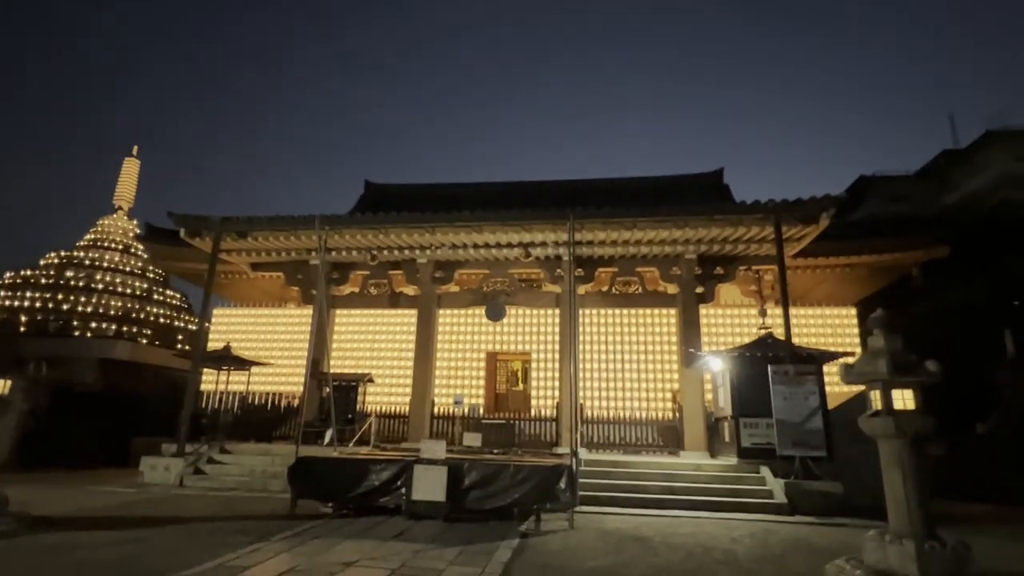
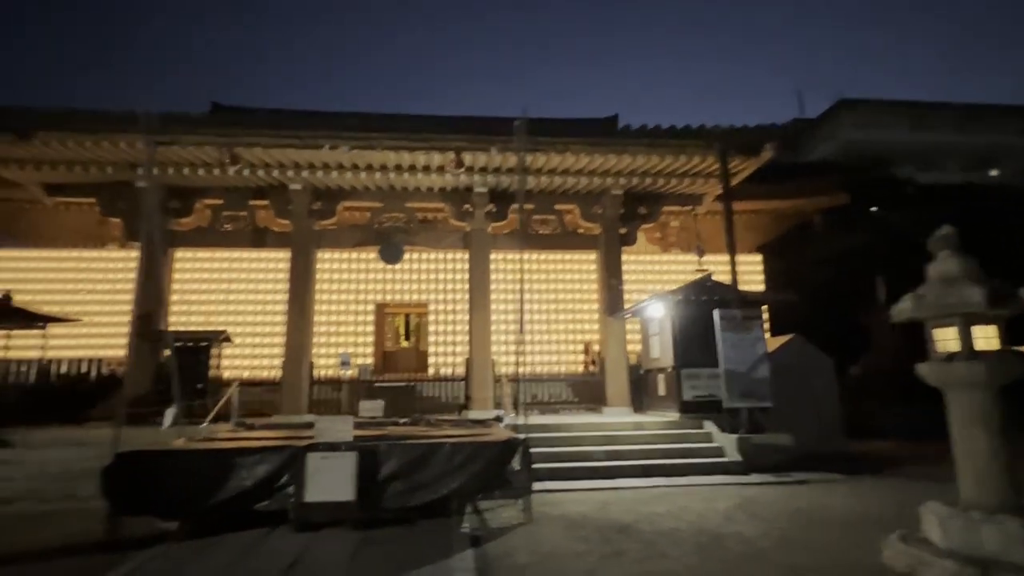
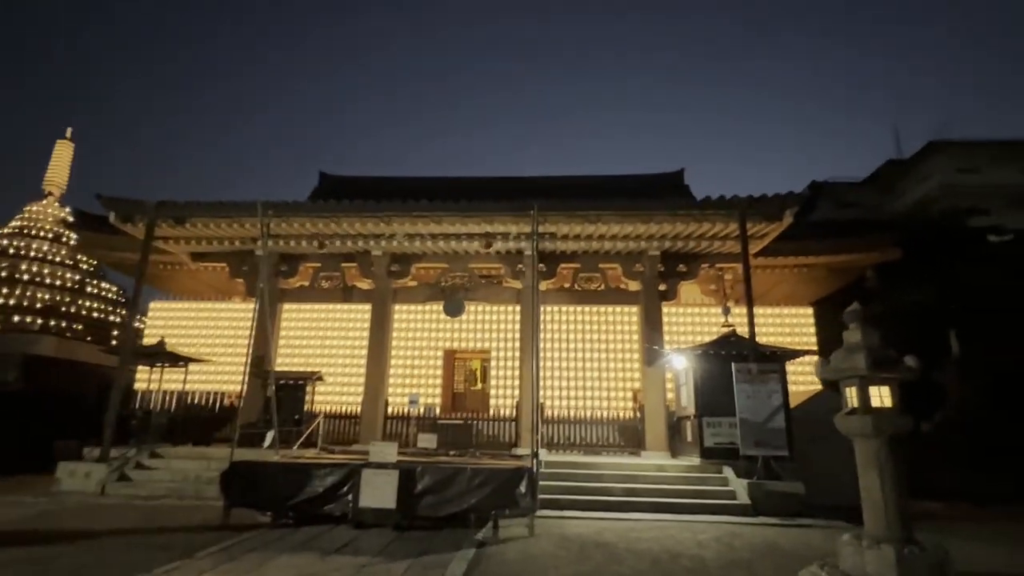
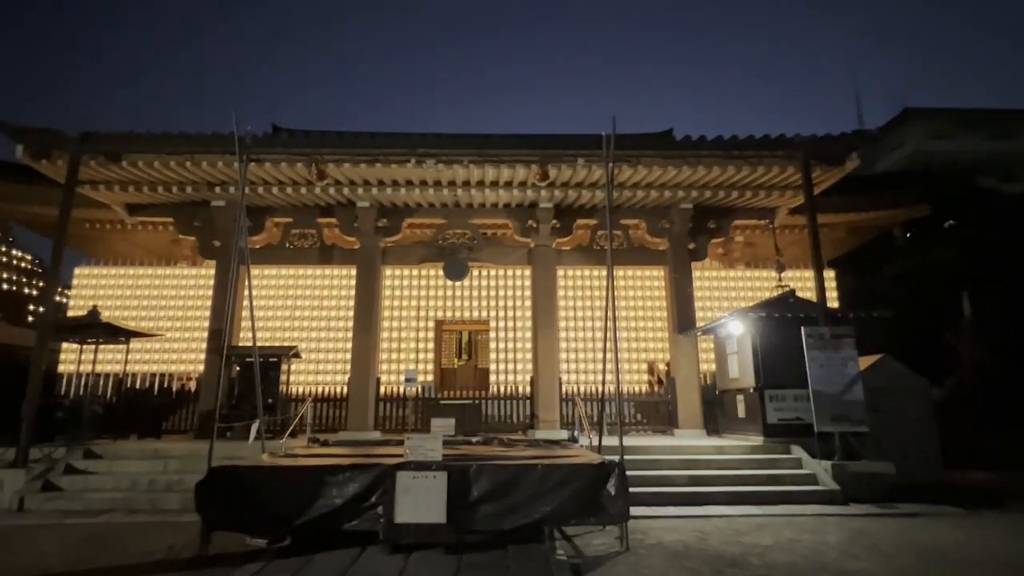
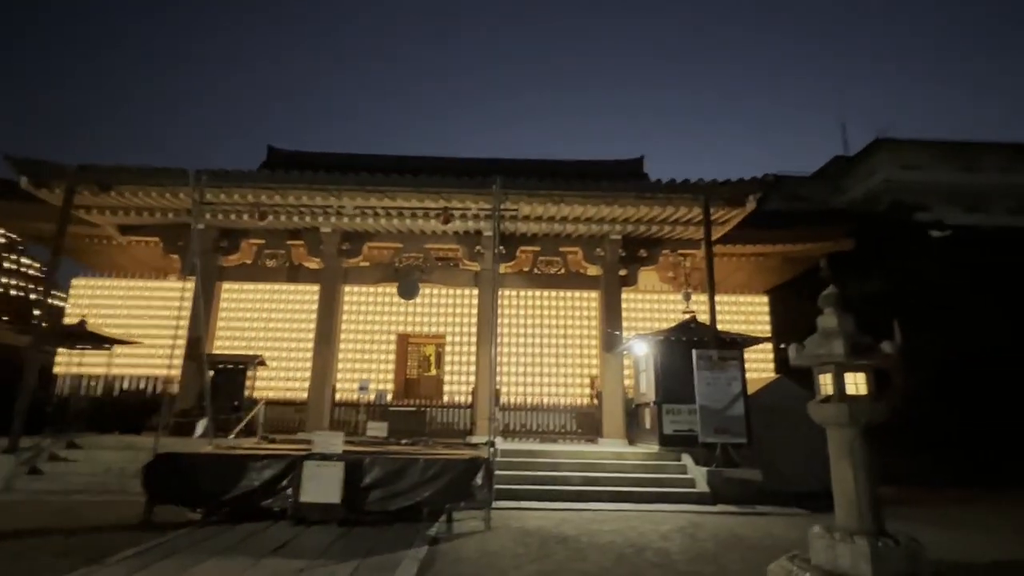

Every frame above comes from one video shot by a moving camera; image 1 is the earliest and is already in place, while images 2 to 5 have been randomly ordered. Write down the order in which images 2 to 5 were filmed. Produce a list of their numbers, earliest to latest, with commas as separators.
3, 5, 2, 4
